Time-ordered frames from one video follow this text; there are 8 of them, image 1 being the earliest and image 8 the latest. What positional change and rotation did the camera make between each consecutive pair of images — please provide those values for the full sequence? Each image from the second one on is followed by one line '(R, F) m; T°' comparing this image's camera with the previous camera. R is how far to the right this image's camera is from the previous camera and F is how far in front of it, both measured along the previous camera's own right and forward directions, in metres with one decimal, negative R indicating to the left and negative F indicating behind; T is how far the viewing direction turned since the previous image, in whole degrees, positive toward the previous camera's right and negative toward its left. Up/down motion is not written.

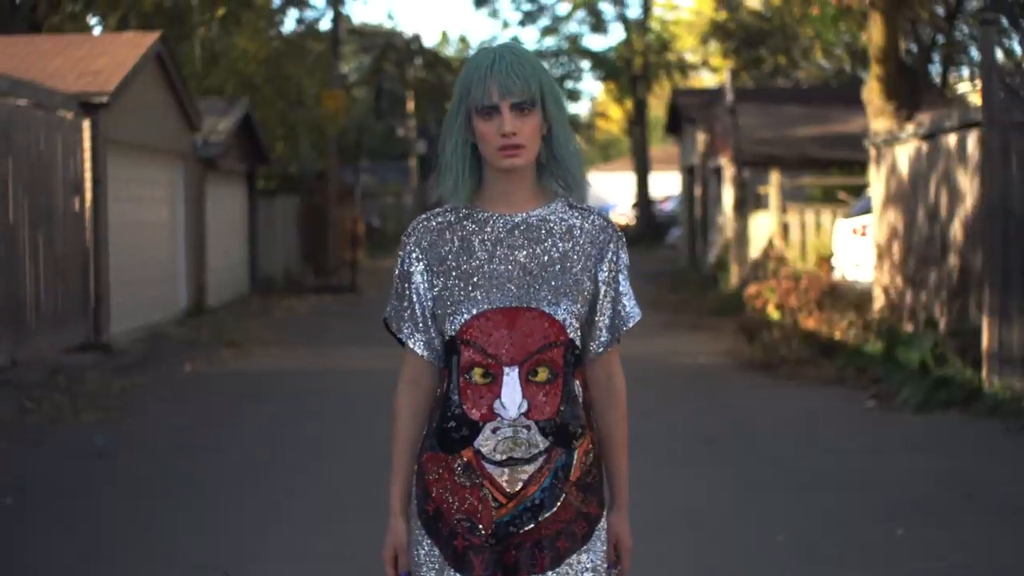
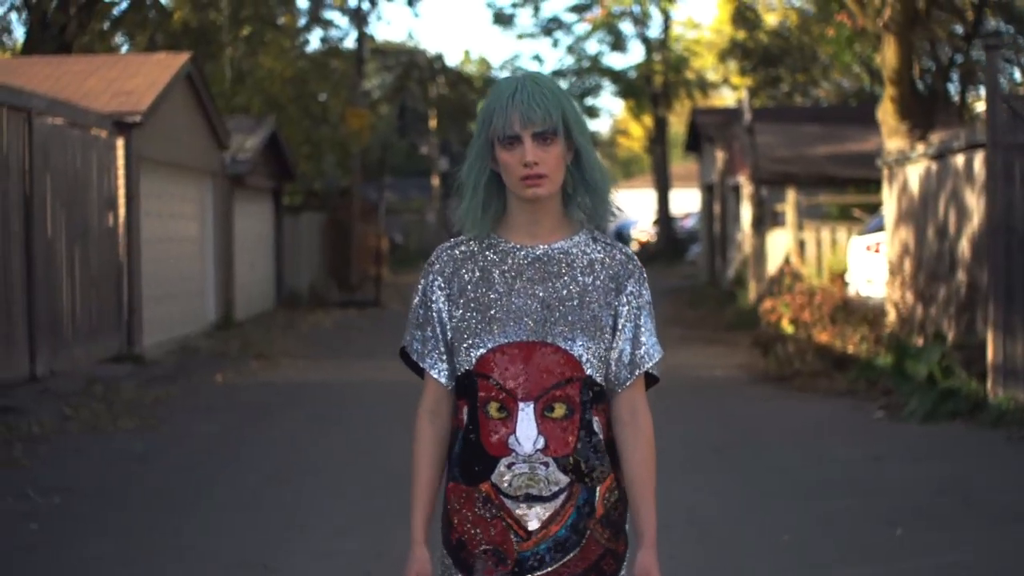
(0.0, -0.4) m; -1°
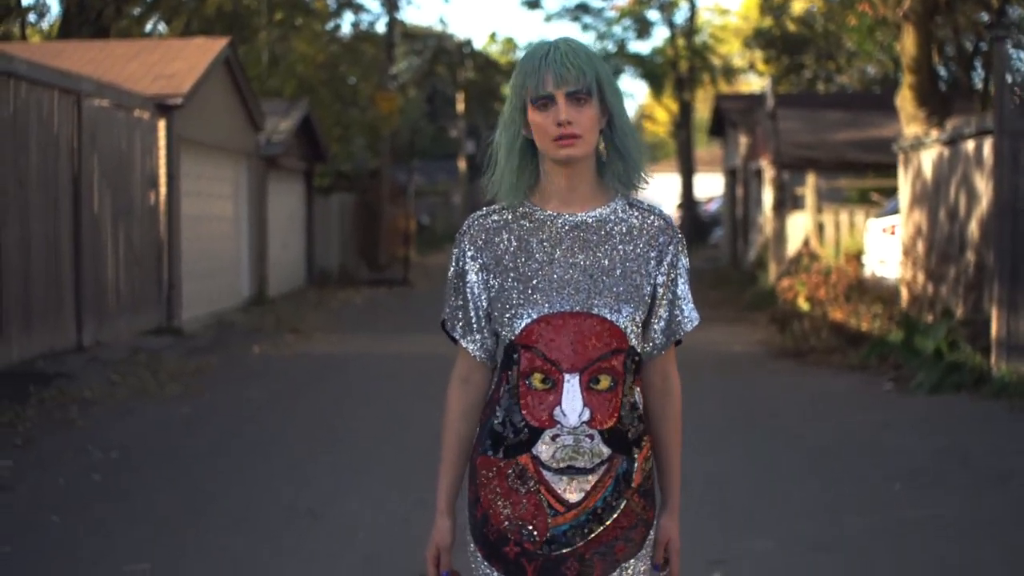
(0.0, -0.5) m; -1°
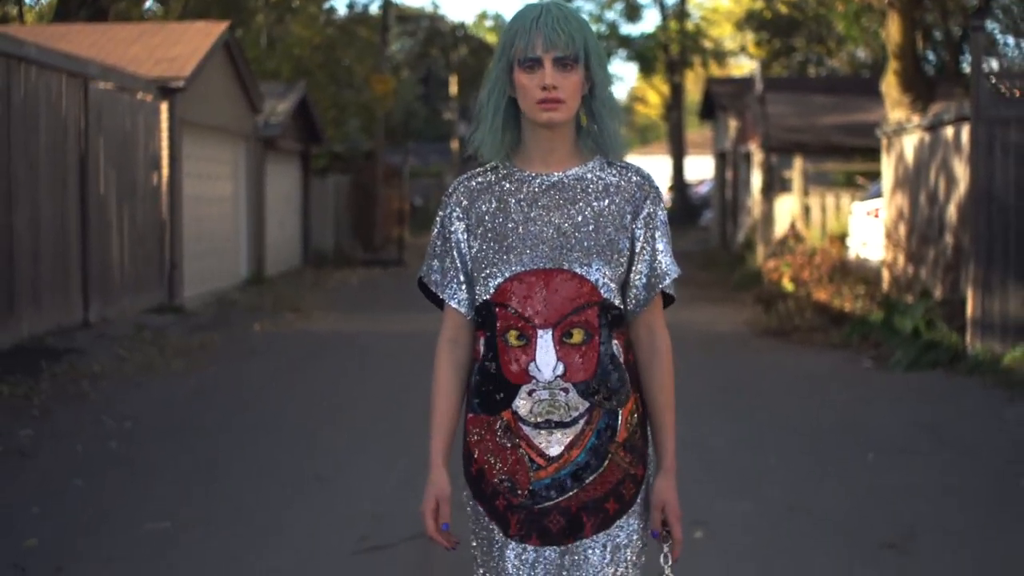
(0.0, -0.4) m; 0°
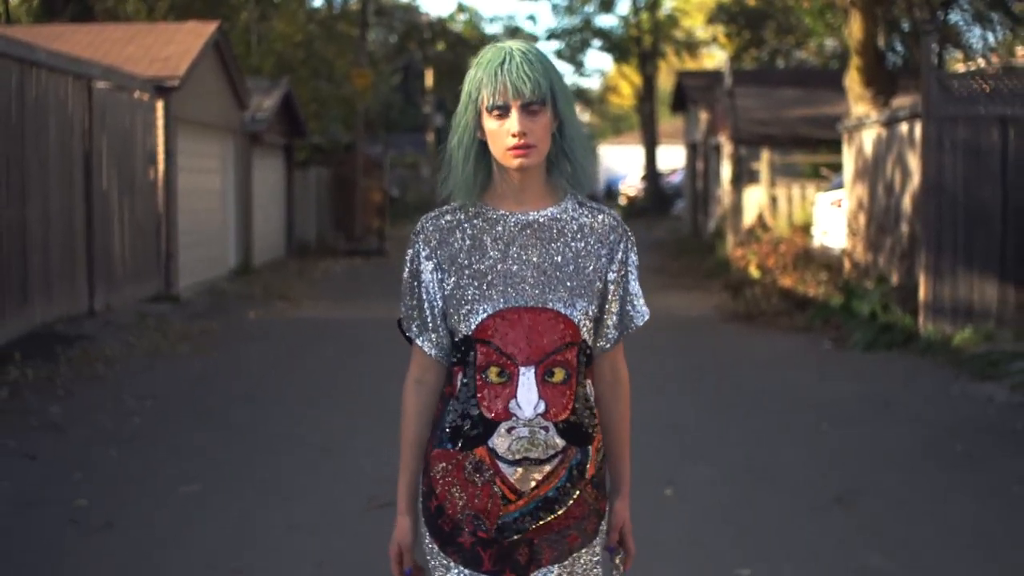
(-0.1, -0.8) m; +1°
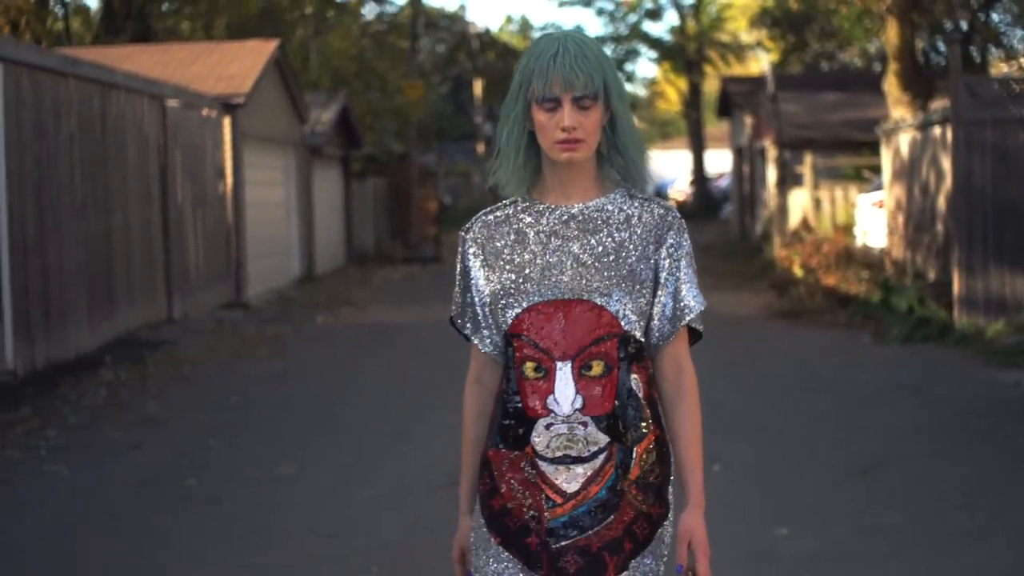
(0.0, -0.7) m; -1°
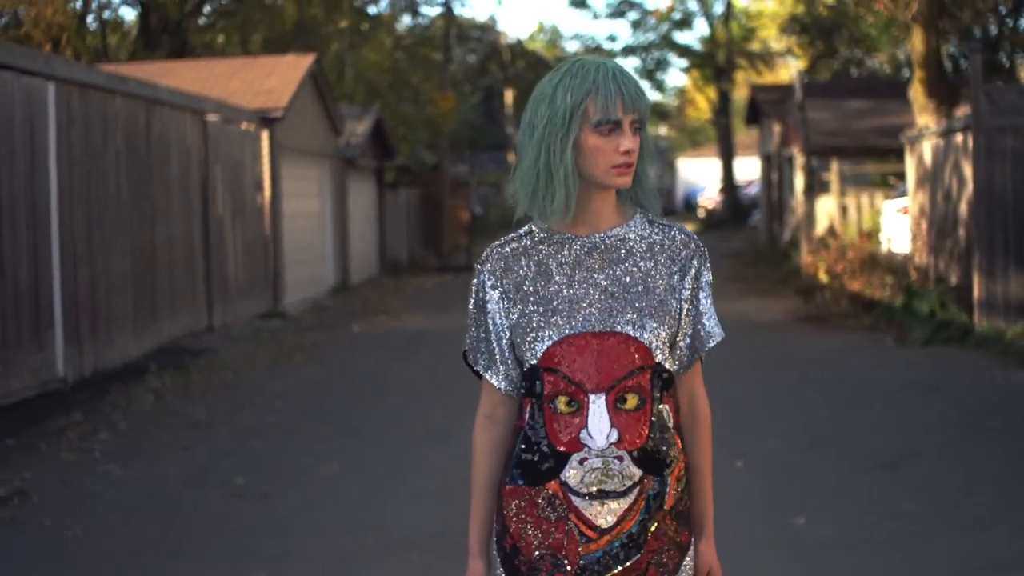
(0.0, -0.4) m; -1°
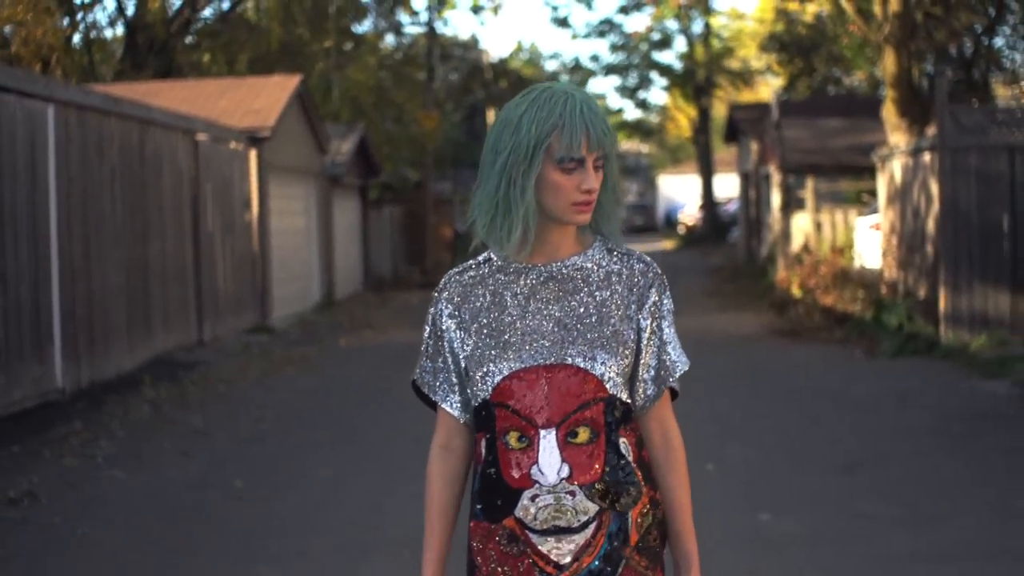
(0.0, -0.4) m; +1°
